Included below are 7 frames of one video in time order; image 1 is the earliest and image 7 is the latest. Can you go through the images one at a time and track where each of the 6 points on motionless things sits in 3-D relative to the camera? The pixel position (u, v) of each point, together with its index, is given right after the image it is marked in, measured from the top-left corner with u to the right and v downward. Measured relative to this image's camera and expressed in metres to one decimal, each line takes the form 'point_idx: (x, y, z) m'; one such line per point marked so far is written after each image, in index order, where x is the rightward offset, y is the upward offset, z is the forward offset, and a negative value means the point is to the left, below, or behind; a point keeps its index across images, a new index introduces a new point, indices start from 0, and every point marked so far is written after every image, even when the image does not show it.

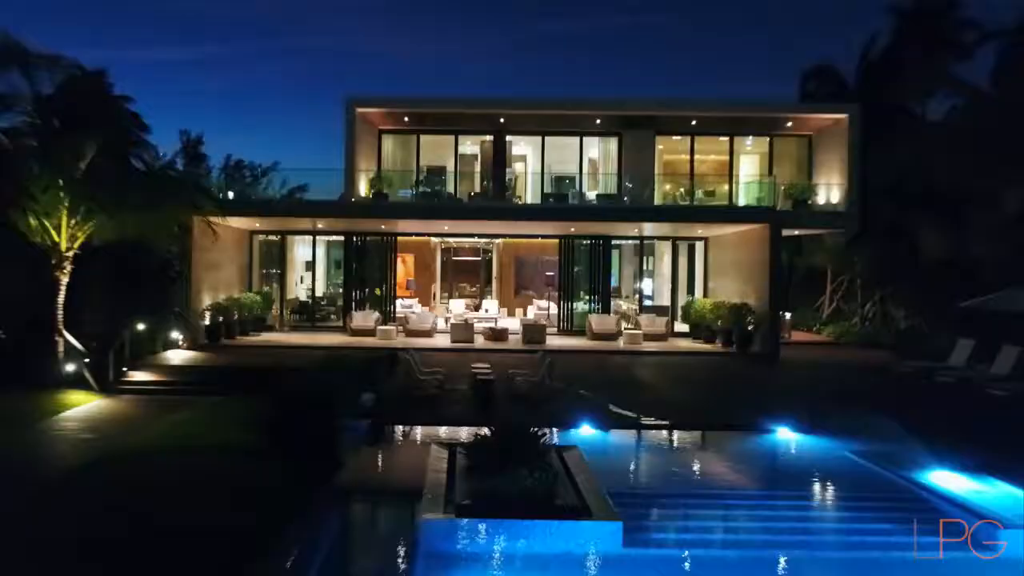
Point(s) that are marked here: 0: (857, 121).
0: (+6.5, +3.1, +17.3) m
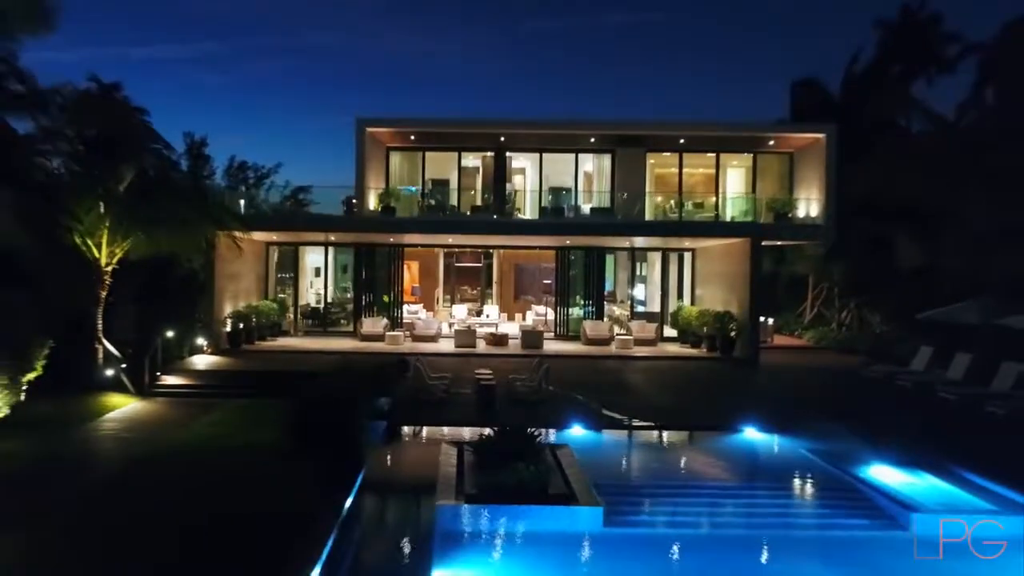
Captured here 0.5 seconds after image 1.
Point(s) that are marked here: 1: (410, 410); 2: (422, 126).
0: (+6.5, +3.0, +18.4) m
1: (-1.3, -1.6, +11.6) m
2: (-1.8, +3.3, +18.5) m
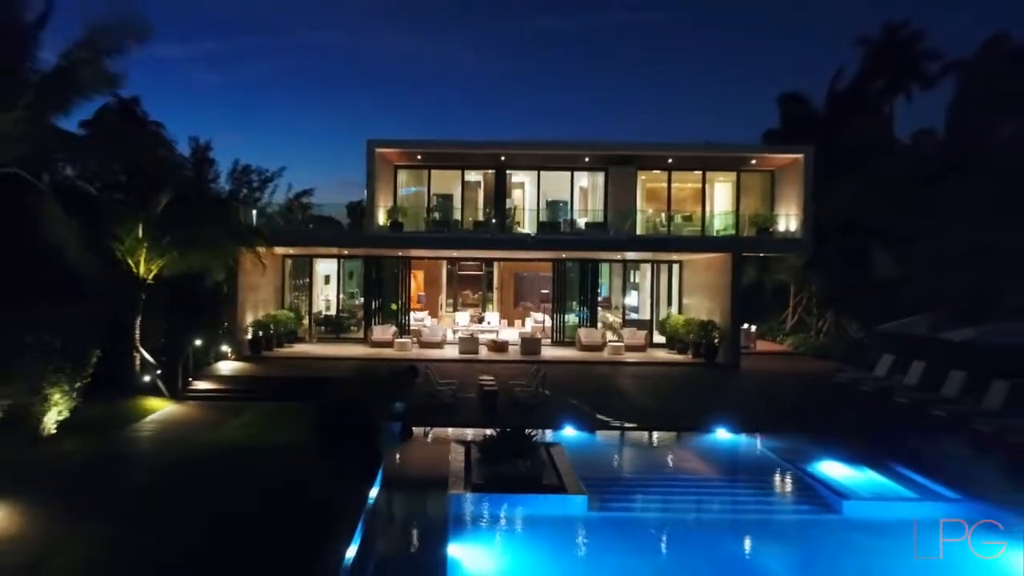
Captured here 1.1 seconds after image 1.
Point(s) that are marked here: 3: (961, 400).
0: (+6.5, +2.8, +19.7) m
1: (-1.3, -1.8, +12.9) m
2: (-1.8, +3.1, +19.8) m
3: (+6.0, -1.5, +12.1) m
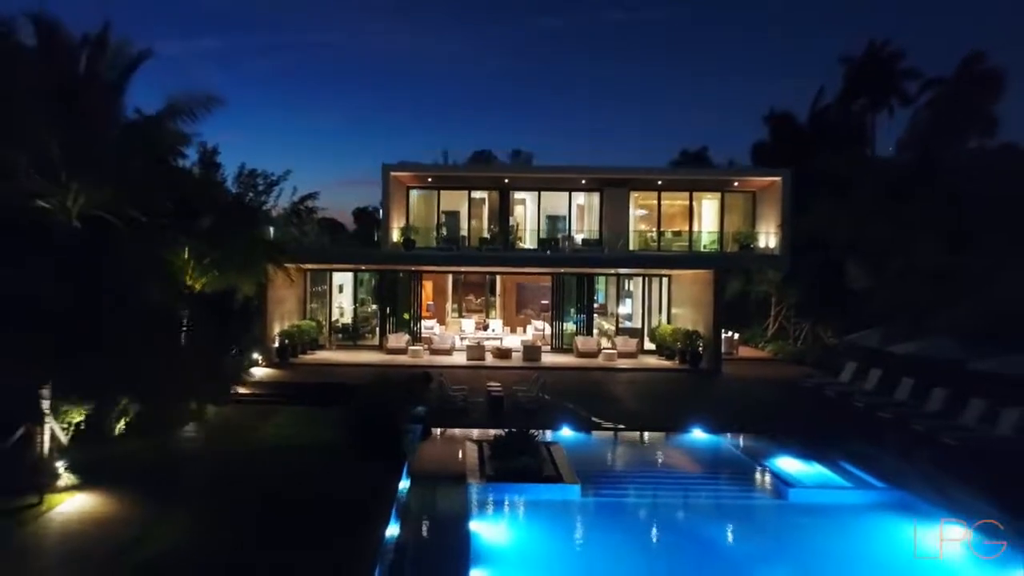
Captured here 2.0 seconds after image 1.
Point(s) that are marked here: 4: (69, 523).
0: (+6.6, +2.5, +21.5) m
1: (-1.2, -2.1, +14.7) m
2: (-1.8, +2.8, +21.6) m
3: (+6.1, -1.8, +14.0) m
4: (-4.6, -2.4, +9.5) m
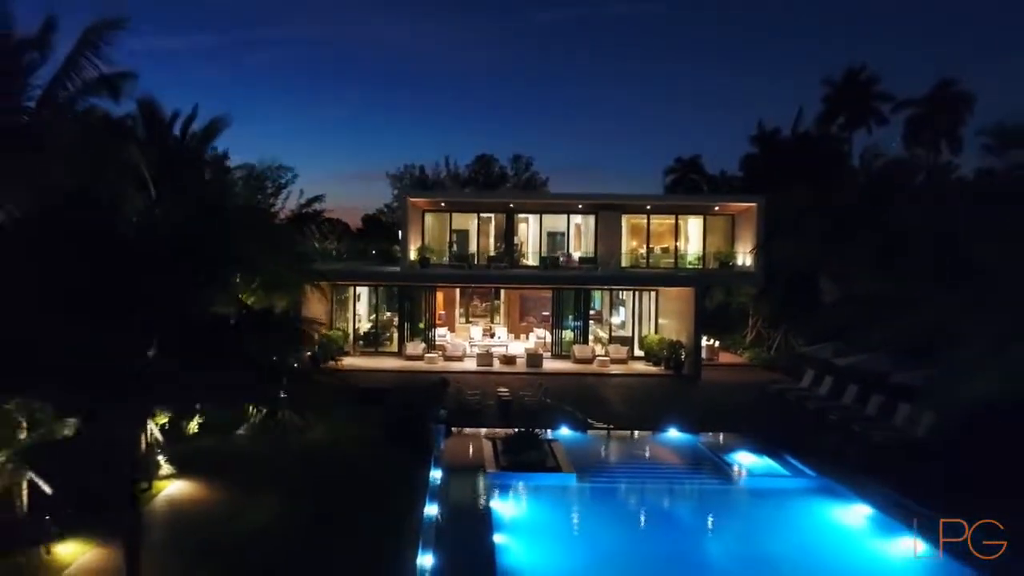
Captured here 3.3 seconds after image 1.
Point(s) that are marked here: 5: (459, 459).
0: (+6.7, +2.1, +24.1) m
1: (-1.1, -2.4, +17.3) m
2: (-1.7, +2.5, +24.2) m
3: (+6.2, -2.2, +16.6) m
4: (-4.5, -2.9, +12.1) m
5: (-0.9, -2.8, +14.9) m
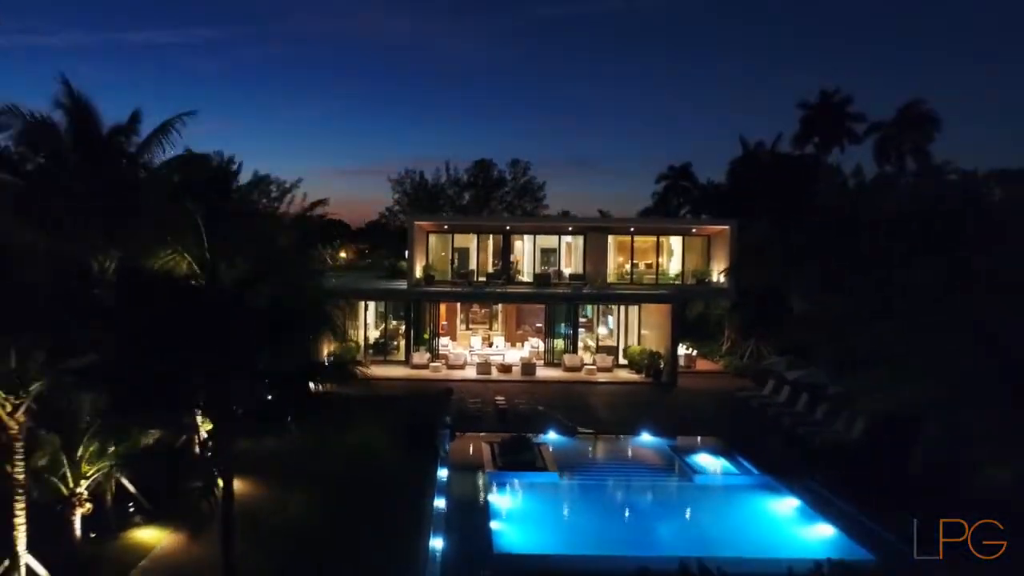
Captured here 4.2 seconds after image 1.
0: (+6.6, +1.7, +26.6) m
1: (-1.2, -2.9, +19.8) m
2: (-1.8, +2.0, +26.7) m
3: (+6.1, -2.6, +19.1) m
4: (-4.6, -3.4, +14.6) m
5: (-1.0, -3.3, +17.4) m
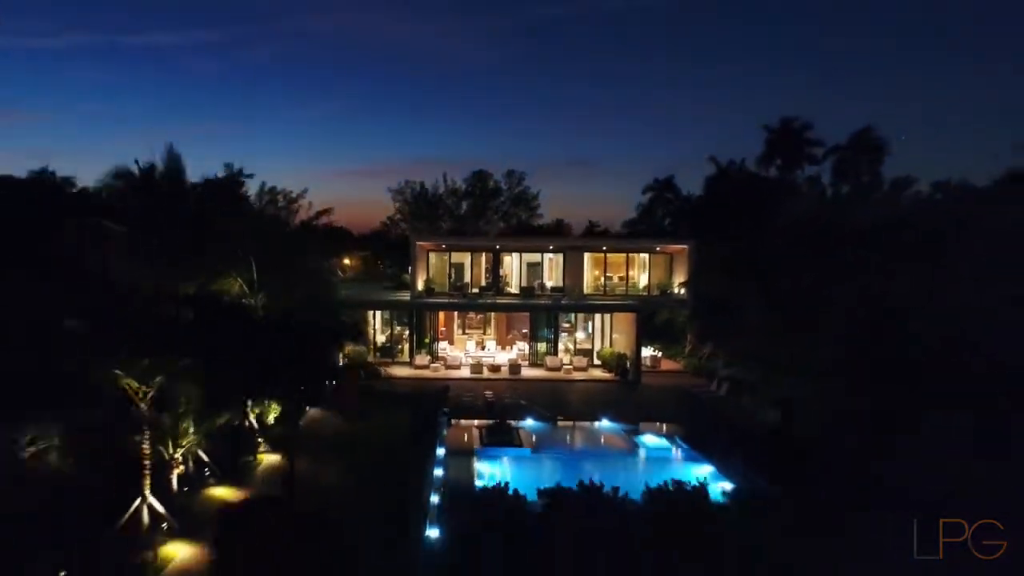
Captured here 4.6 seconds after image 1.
0: (+6.2, +1.4, +30.8) m
1: (-1.6, -3.3, +24.0) m
2: (-2.1, +1.6, +30.9) m
3: (+5.7, -3.0, +23.3) m
4: (-4.9, -3.7, +18.8) m
5: (-1.3, -3.6, +21.6) m
